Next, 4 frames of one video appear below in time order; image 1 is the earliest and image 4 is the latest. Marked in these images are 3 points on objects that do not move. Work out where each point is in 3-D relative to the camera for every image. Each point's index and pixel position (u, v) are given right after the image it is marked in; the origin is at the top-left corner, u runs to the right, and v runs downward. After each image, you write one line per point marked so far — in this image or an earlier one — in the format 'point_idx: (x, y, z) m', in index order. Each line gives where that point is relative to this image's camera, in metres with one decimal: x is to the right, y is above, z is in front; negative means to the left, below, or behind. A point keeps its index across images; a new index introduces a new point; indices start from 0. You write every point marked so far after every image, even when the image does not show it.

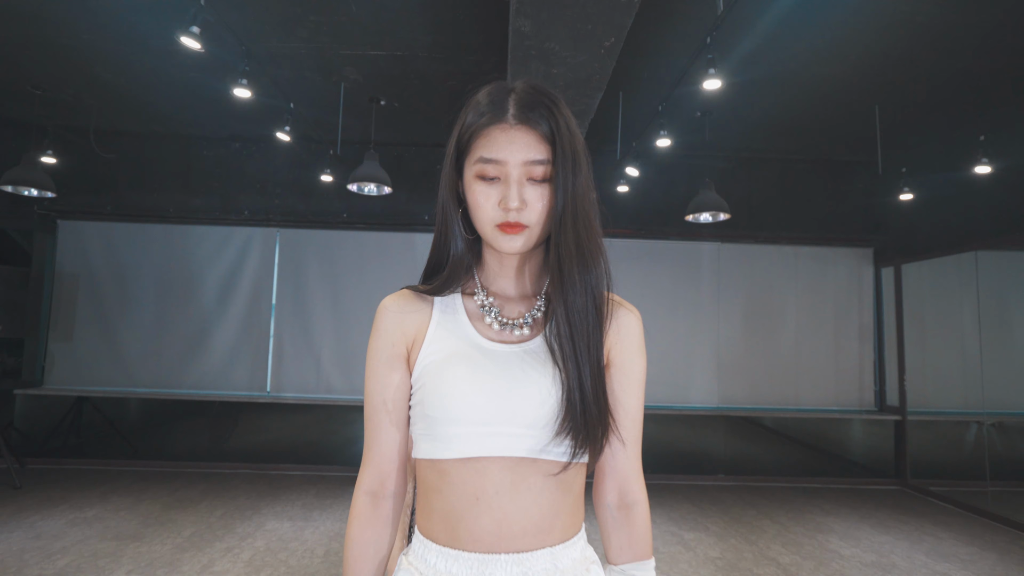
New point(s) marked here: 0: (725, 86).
0: (+1.3, +1.2, +3.6) m
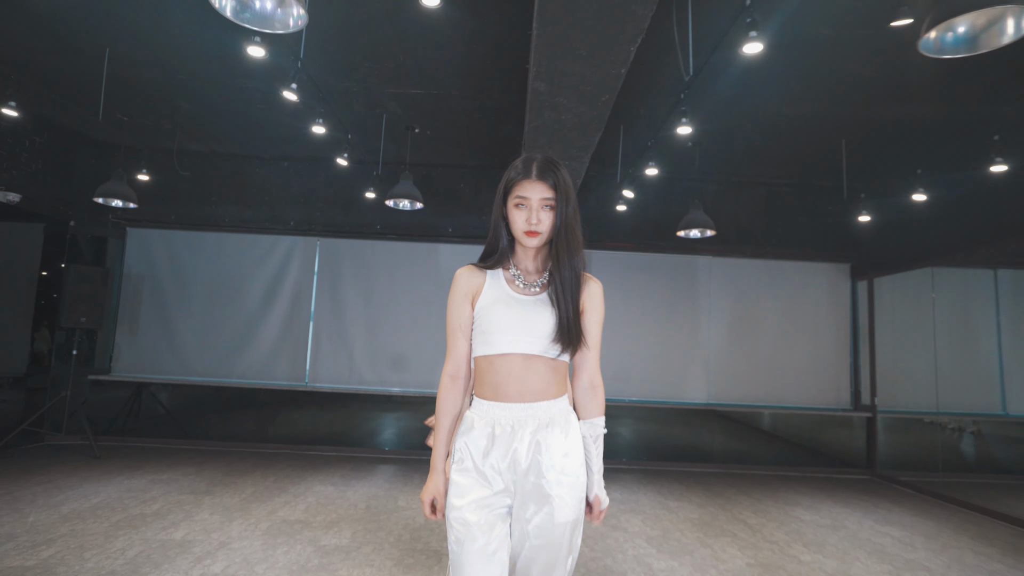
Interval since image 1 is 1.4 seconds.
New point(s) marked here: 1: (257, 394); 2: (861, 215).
0: (+1.4, +1.2, +4.2) m
1: (-2.2, -0.9, +5.2) m
2: (+3.0, +0.6, +5.3) m
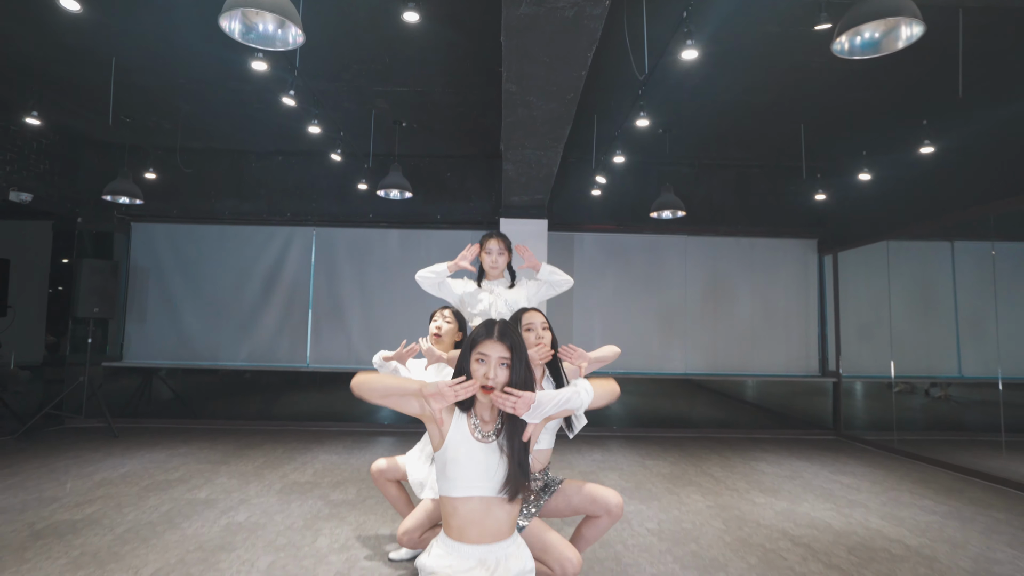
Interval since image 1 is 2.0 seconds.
0: (+1.2, +1.3, +4.5) m
1: (-2.3, -0.8, +5.6) m
2: (+2.9, +0.9, +5.6) m
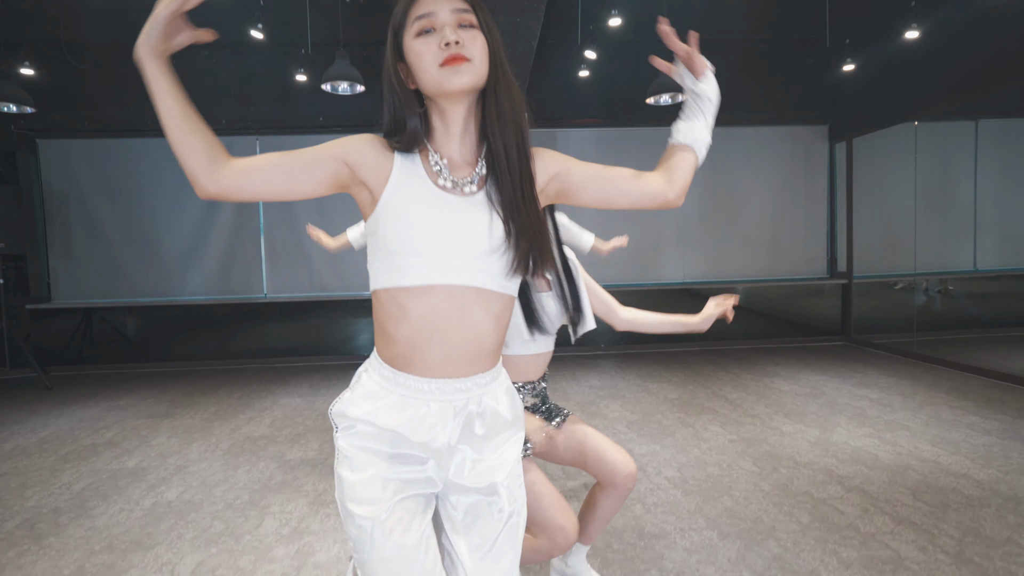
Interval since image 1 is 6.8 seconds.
0: (+1.0, +2.0, +3.7) m
1: (-2.4, -0.2, +4.9) m
2: (+2.7, +1.8, +4.9) m
